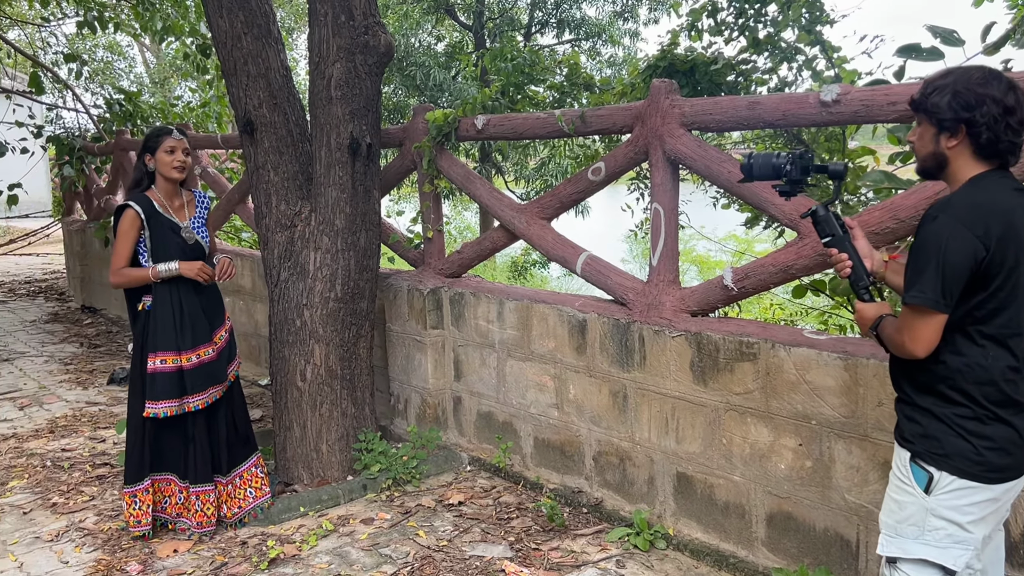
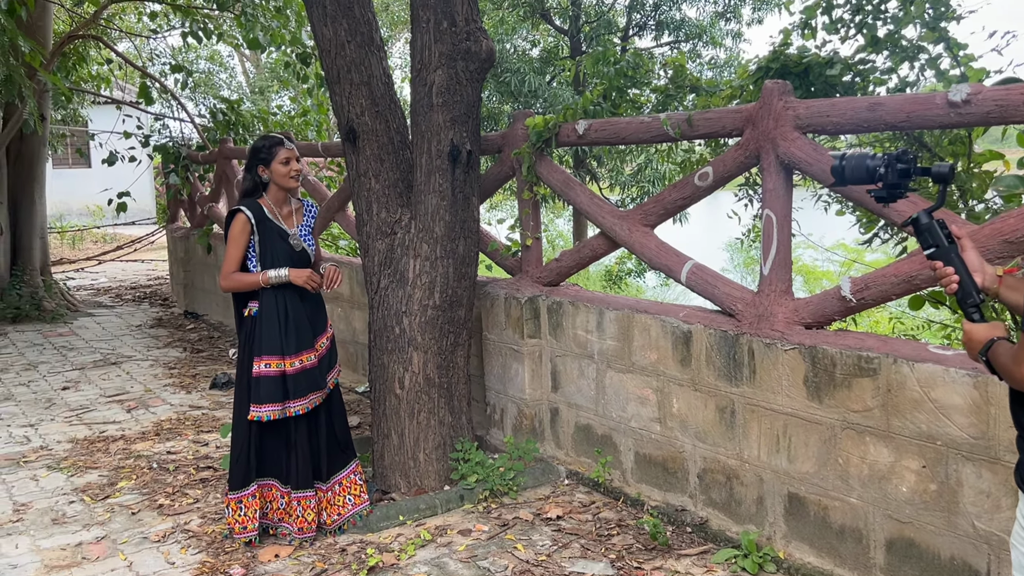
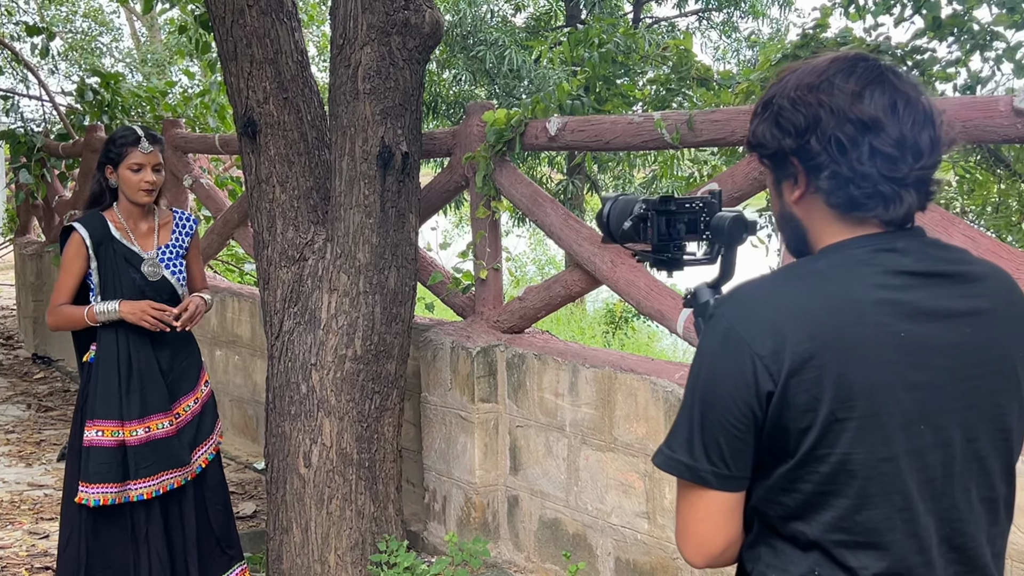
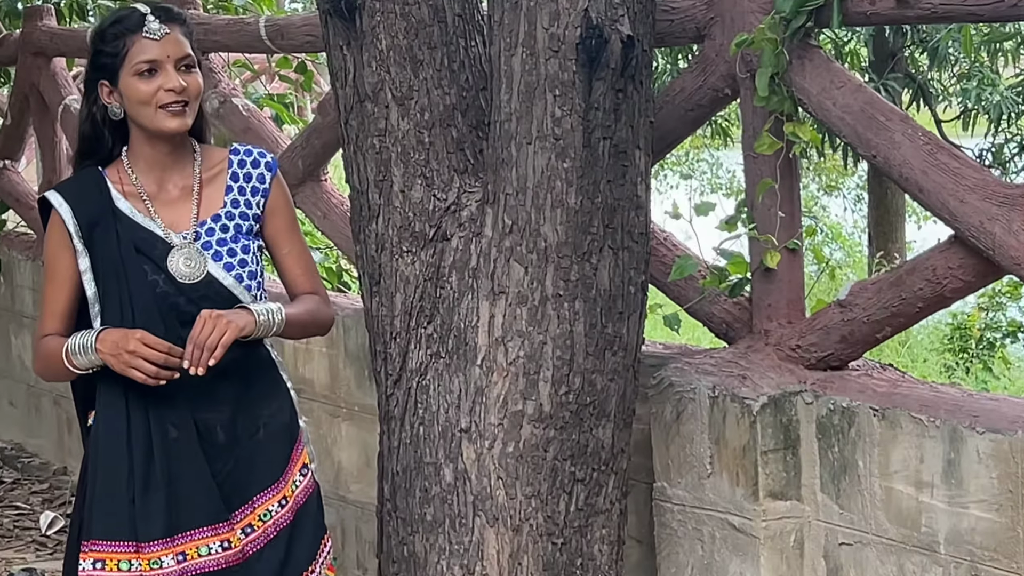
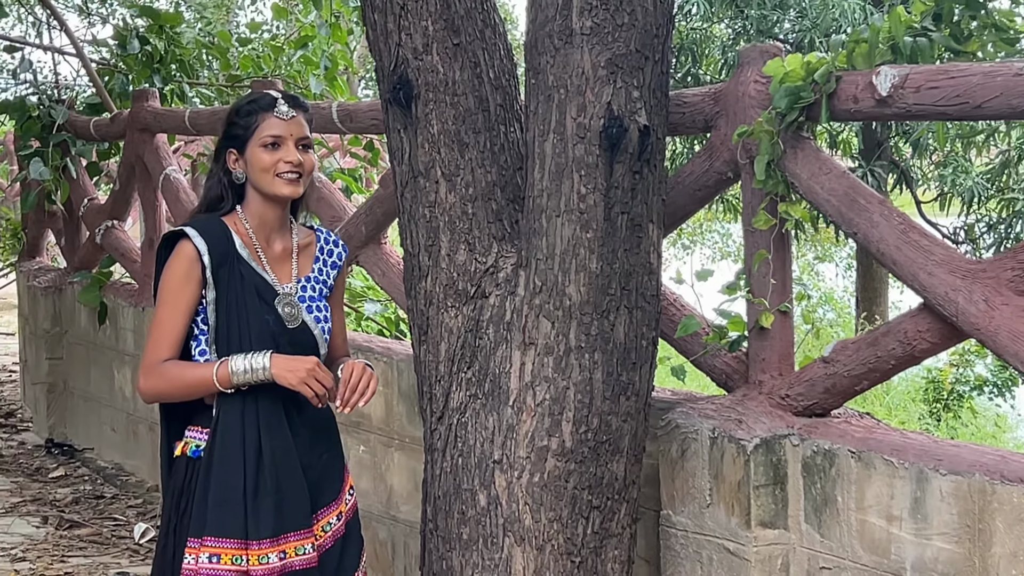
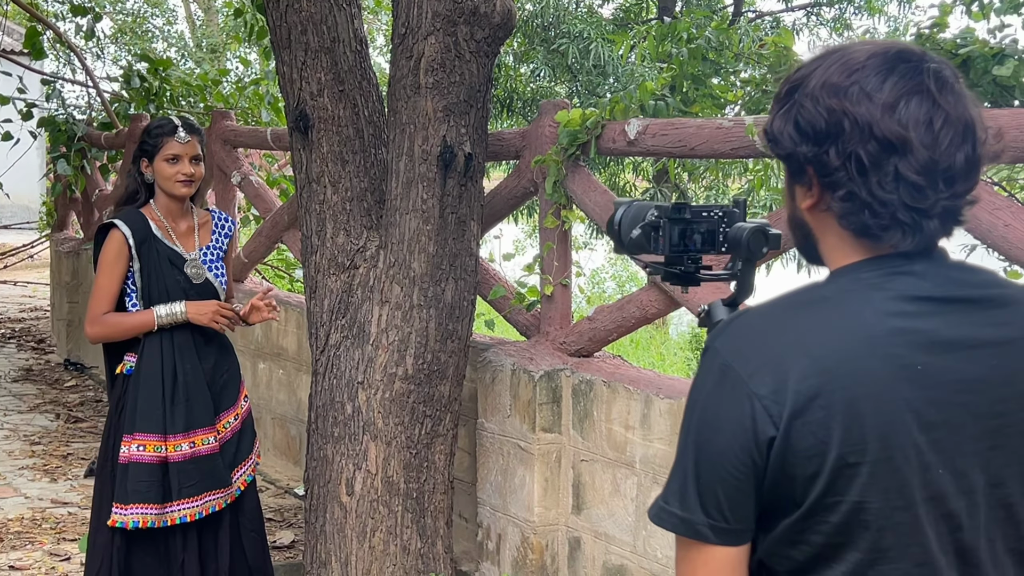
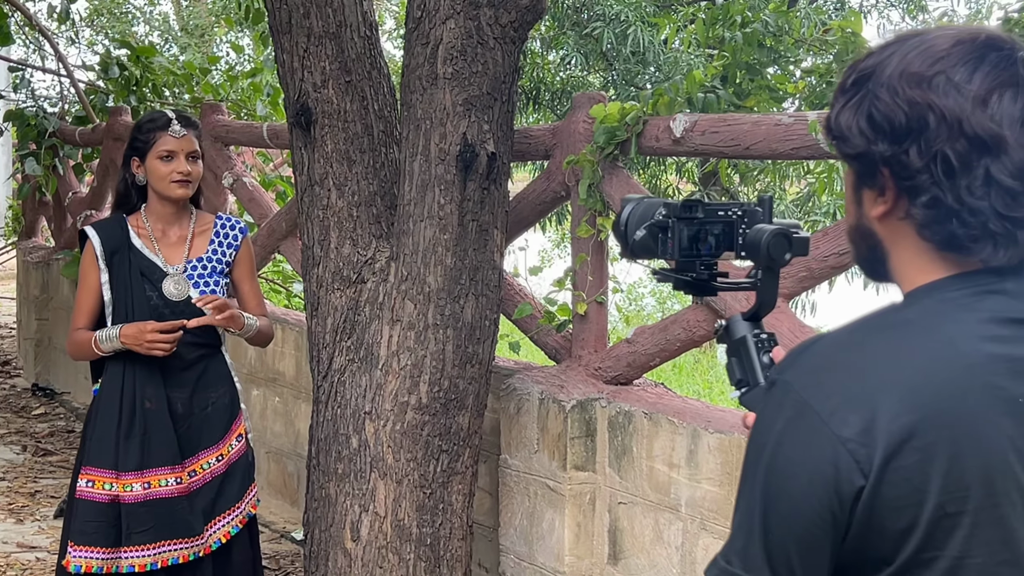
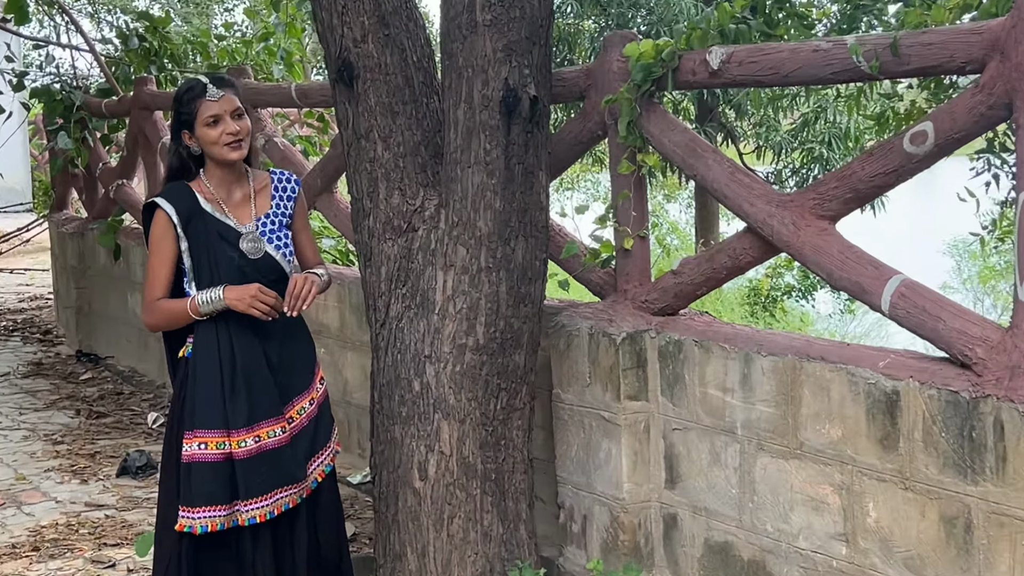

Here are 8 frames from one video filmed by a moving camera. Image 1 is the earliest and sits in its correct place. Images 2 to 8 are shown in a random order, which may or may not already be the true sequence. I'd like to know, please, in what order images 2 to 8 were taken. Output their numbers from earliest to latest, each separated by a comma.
2, 8, 4, 5, 7, 6, 3
